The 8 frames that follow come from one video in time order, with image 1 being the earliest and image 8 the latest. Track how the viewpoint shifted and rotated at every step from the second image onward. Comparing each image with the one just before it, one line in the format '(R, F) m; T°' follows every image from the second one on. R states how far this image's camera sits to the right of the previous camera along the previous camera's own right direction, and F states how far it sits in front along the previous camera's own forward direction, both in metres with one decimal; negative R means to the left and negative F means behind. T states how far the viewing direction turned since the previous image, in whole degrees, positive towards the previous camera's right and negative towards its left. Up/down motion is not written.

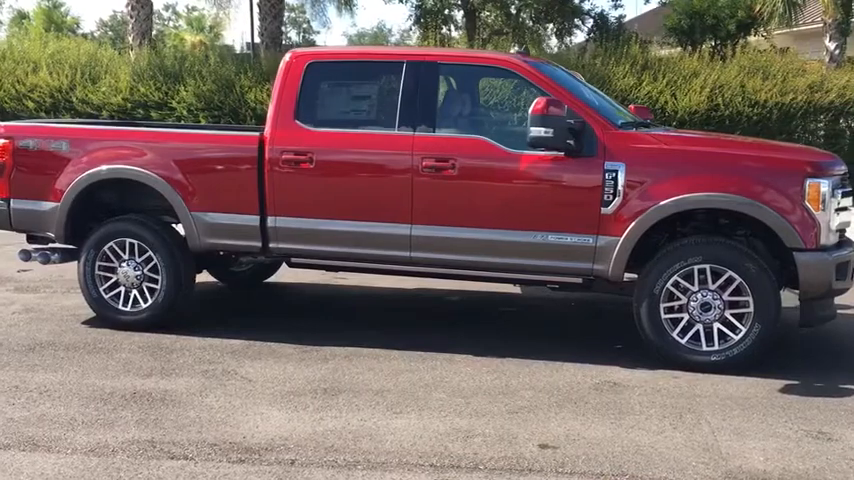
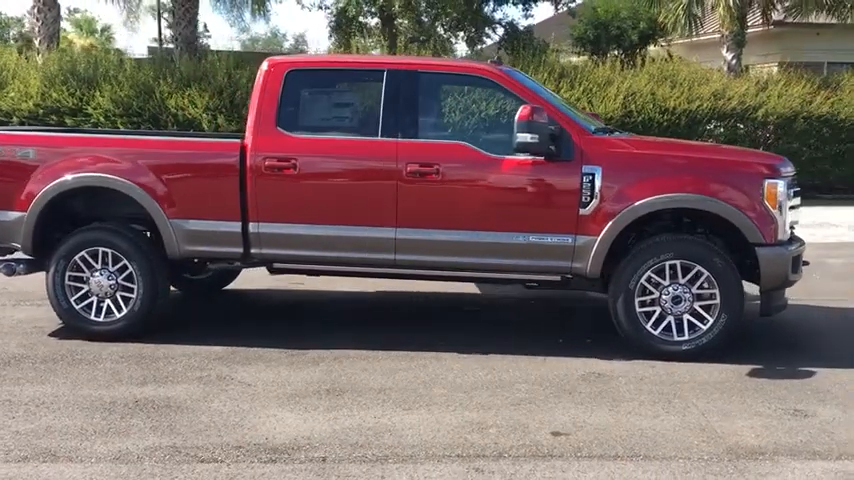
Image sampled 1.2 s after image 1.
(-0.6, -0.2) m; +7°
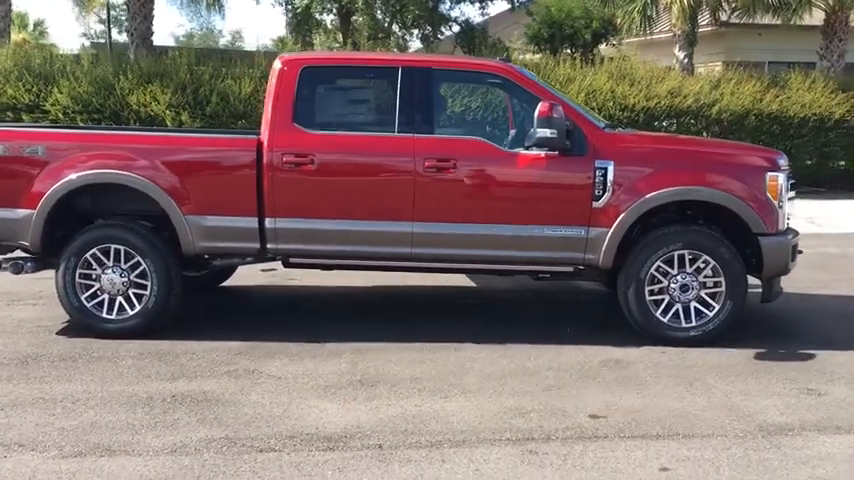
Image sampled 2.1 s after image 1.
(-0.6, -0.1) m; +4°
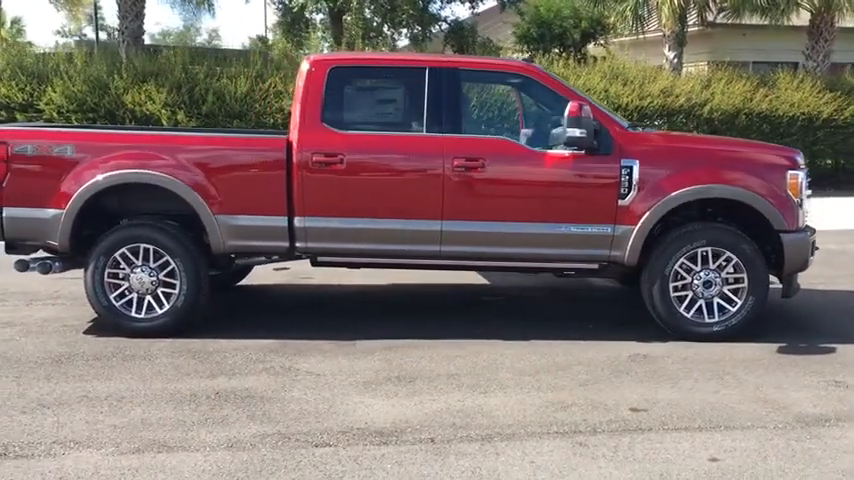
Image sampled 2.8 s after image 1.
(-0.4, -0.1) m; +1°
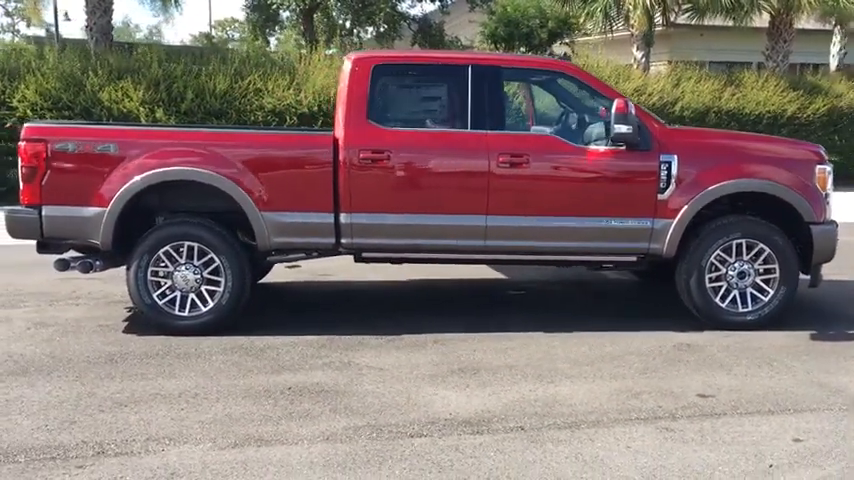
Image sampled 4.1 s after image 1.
(-0.8, -0.1) m; +4°
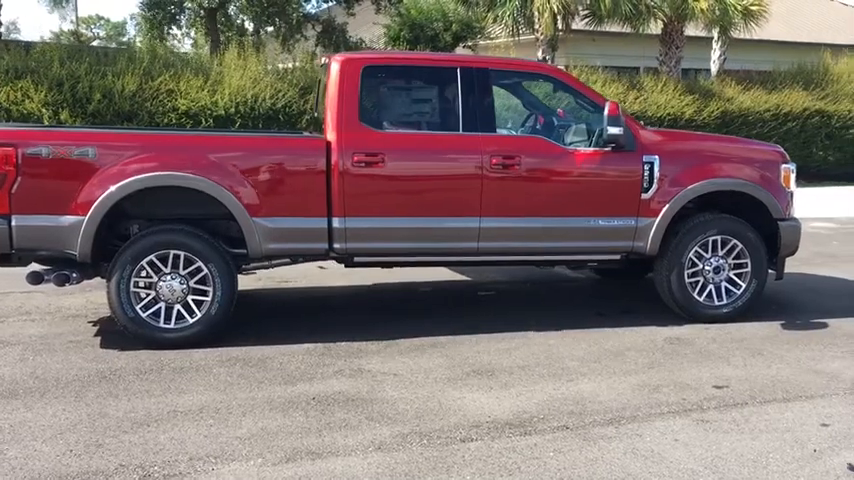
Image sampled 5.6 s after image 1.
(-0.9, +0.1) m; +8°
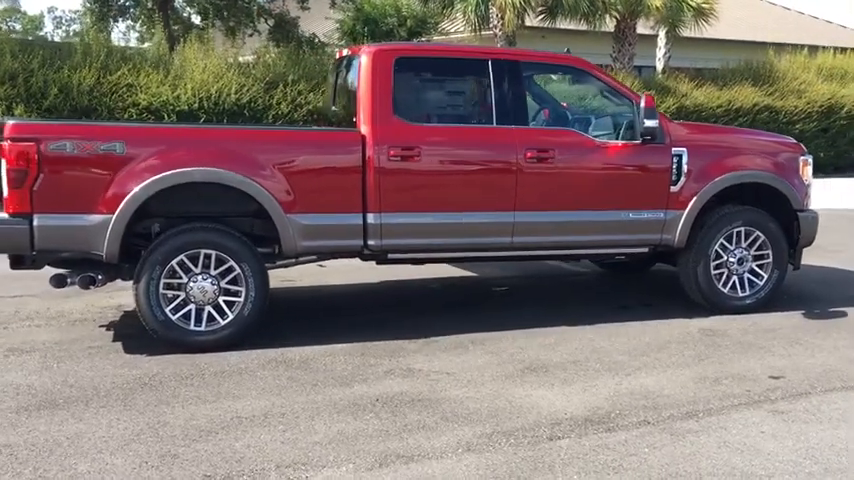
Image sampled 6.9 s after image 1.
(-0.8, +0.2) m; +5°
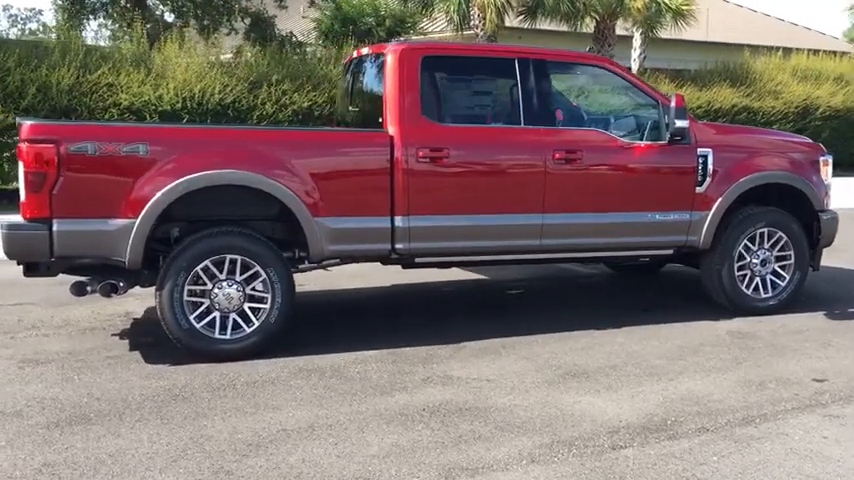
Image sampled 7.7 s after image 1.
(-0.5, +0.2) m; +2°
